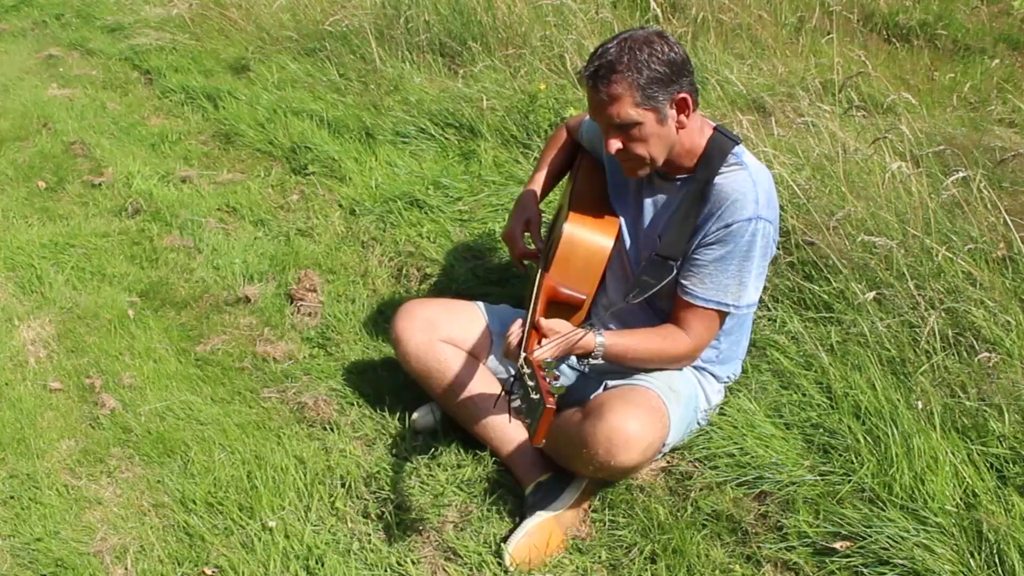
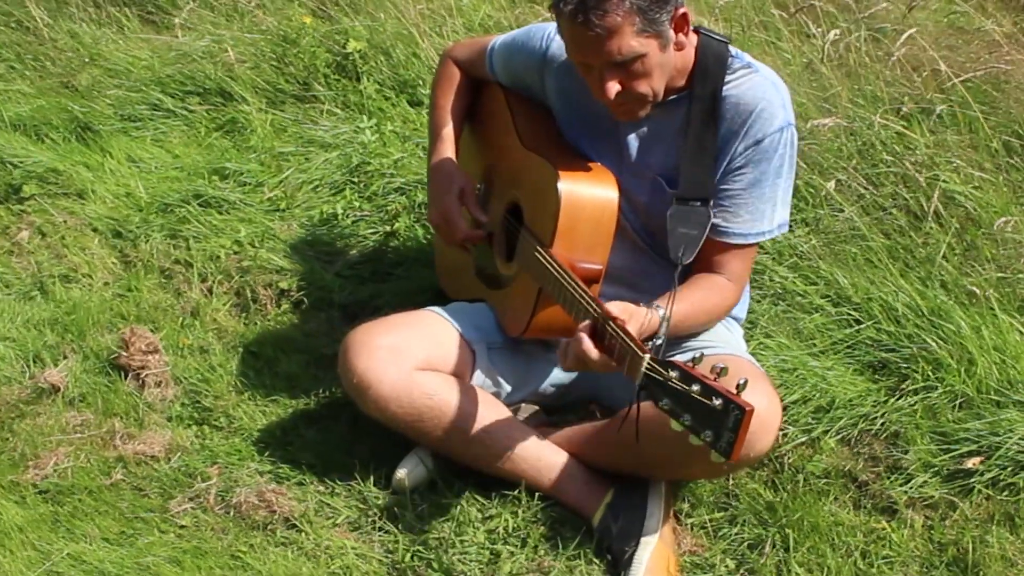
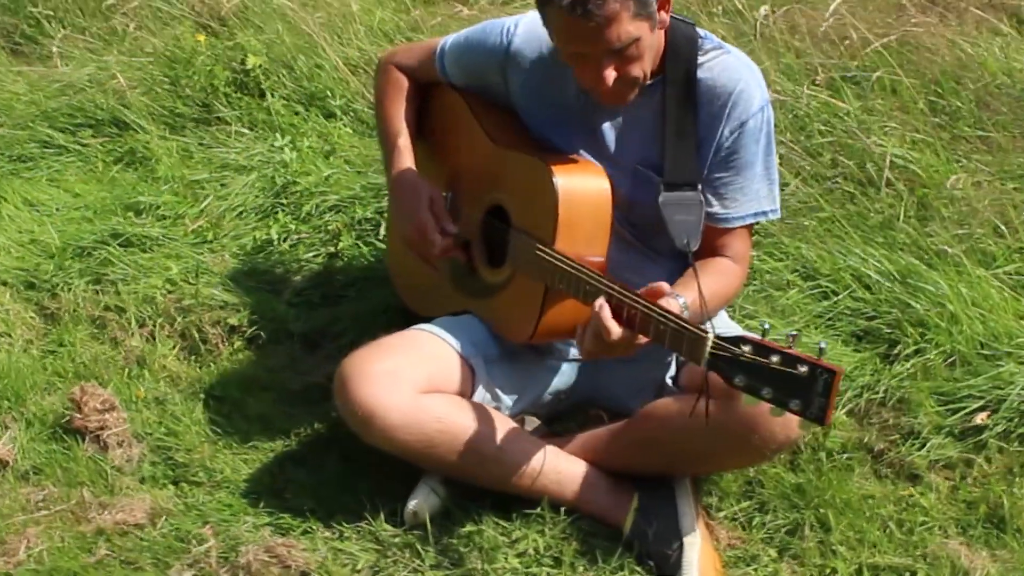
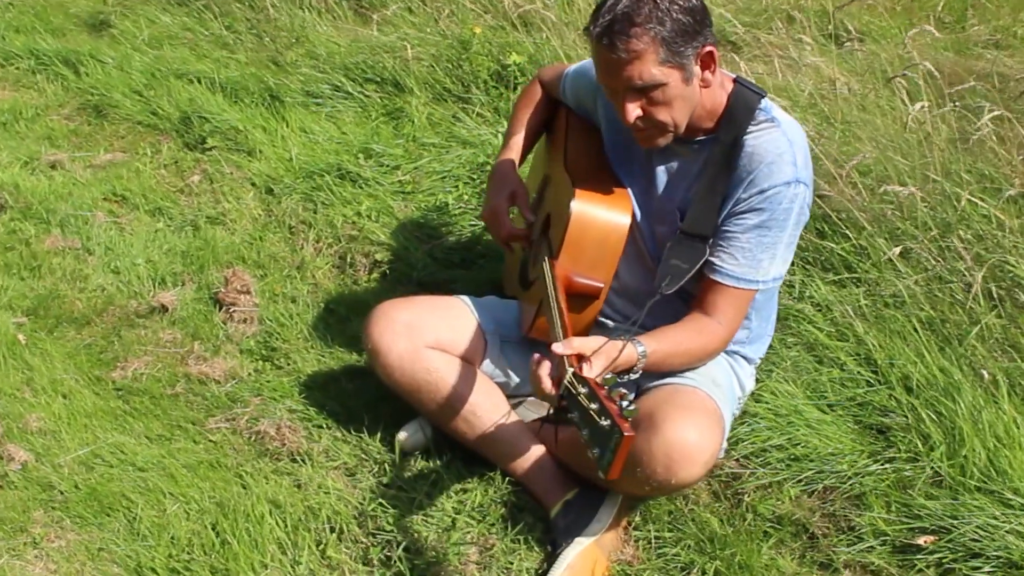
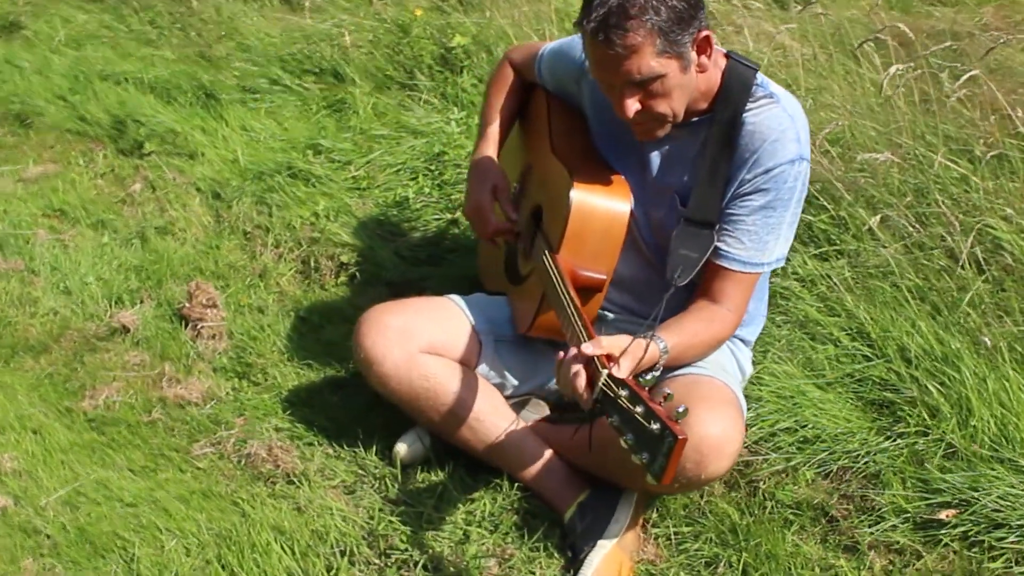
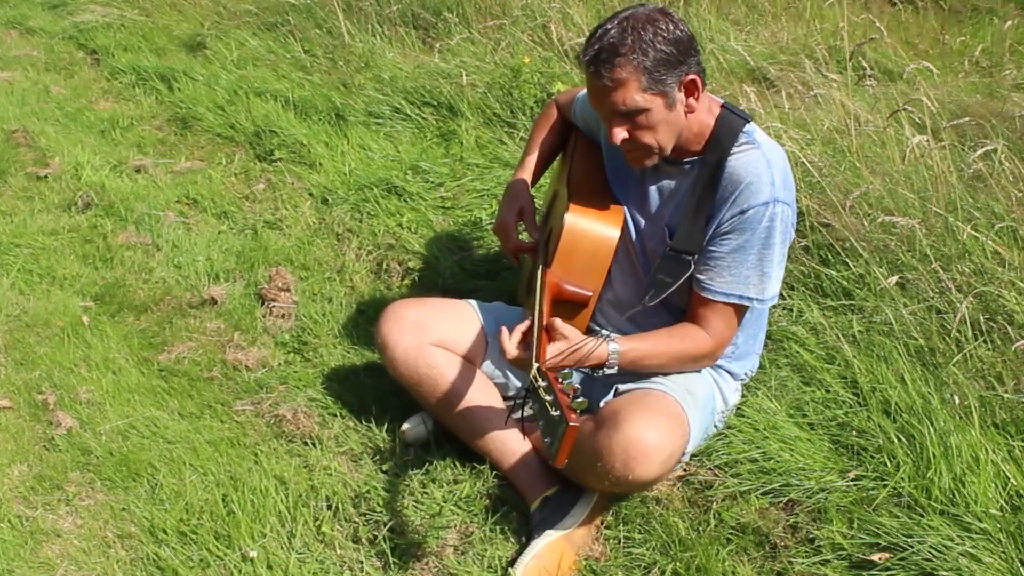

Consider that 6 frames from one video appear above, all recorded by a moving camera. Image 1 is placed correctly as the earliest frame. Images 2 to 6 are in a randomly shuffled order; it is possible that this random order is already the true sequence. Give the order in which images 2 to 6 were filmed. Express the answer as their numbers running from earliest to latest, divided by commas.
6, 4, 5, 2, 3
